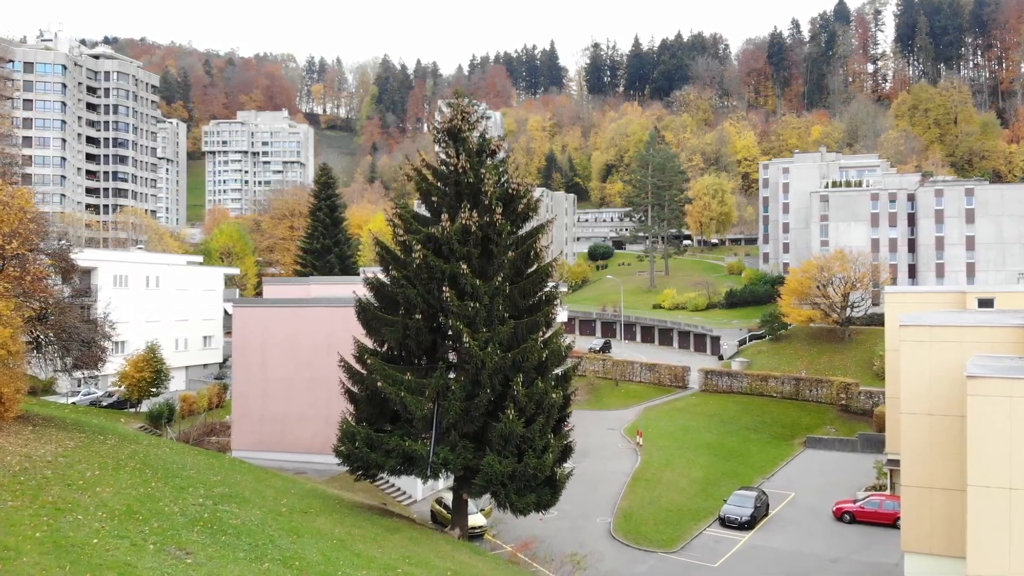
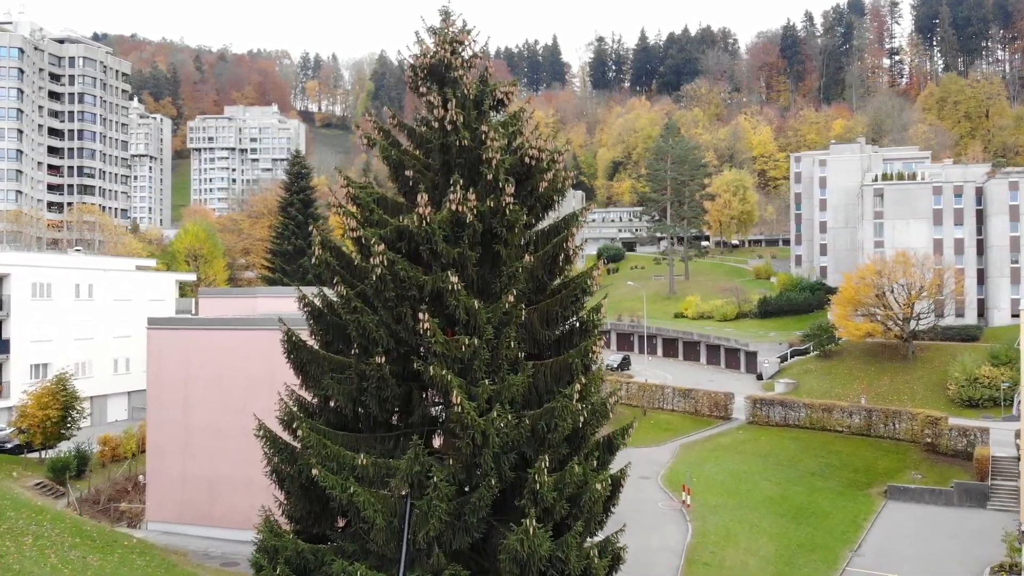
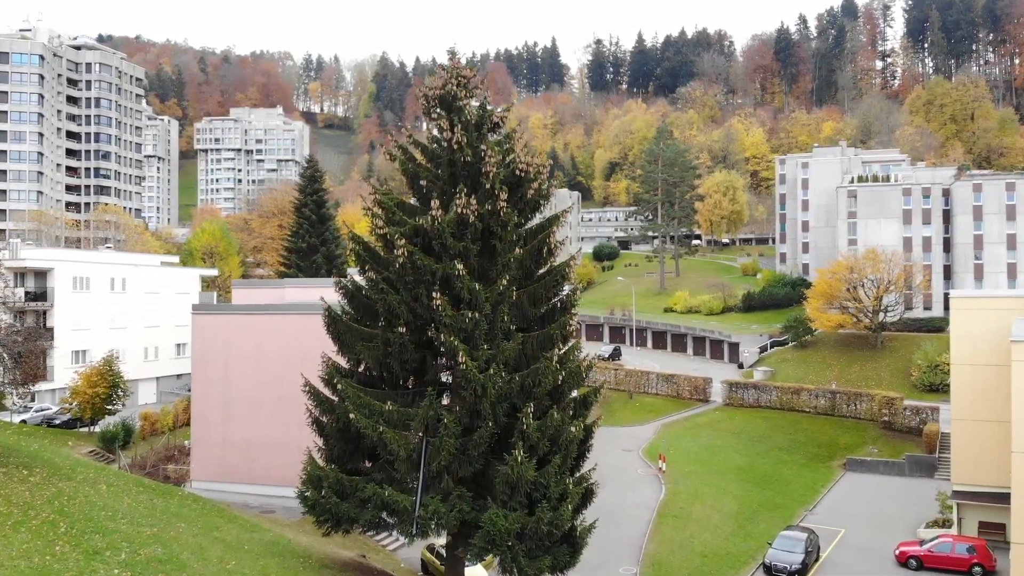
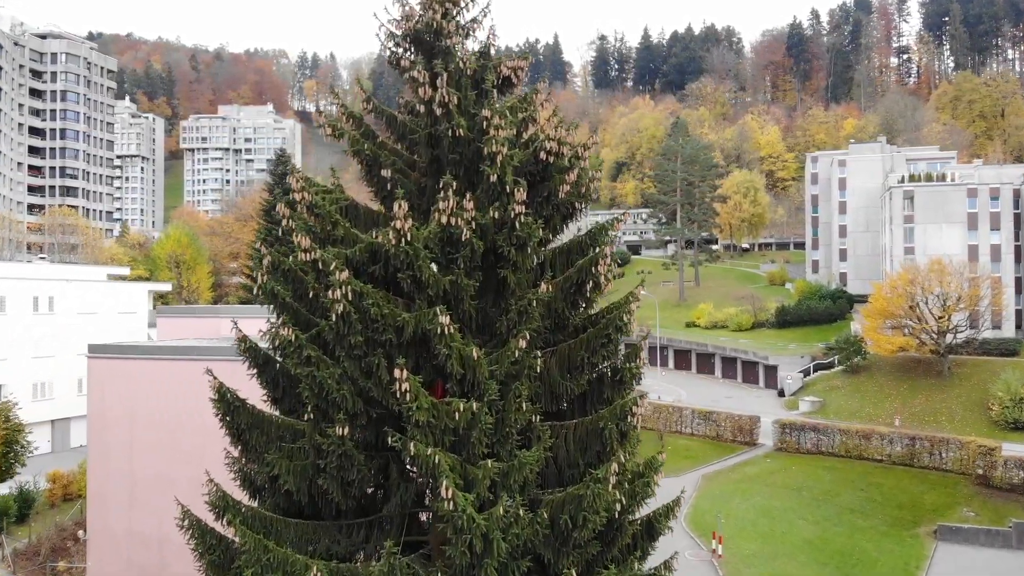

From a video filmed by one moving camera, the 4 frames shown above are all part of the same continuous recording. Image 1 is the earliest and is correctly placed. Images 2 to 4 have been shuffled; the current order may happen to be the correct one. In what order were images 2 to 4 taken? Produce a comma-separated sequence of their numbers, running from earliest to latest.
3, 2, 4
